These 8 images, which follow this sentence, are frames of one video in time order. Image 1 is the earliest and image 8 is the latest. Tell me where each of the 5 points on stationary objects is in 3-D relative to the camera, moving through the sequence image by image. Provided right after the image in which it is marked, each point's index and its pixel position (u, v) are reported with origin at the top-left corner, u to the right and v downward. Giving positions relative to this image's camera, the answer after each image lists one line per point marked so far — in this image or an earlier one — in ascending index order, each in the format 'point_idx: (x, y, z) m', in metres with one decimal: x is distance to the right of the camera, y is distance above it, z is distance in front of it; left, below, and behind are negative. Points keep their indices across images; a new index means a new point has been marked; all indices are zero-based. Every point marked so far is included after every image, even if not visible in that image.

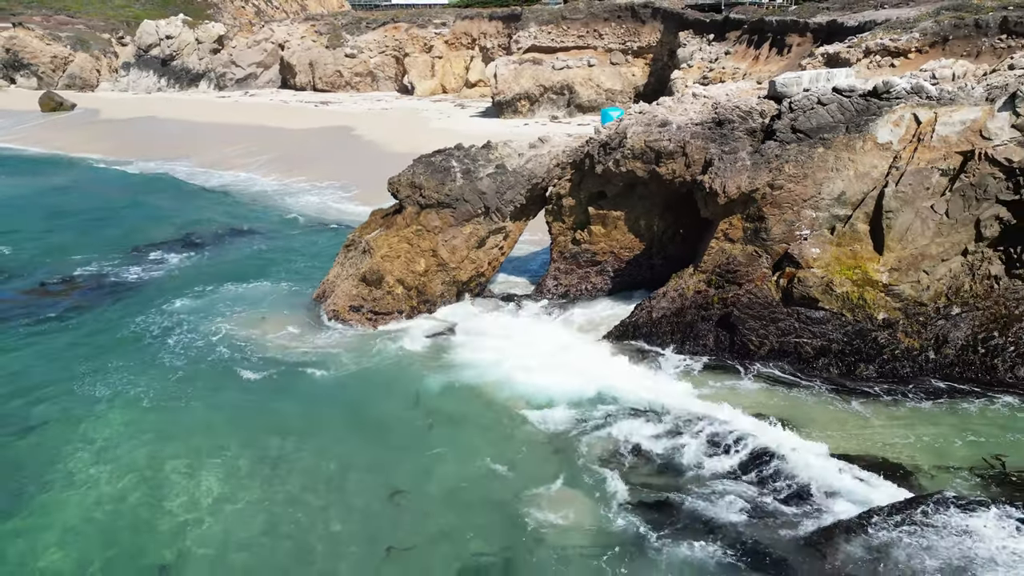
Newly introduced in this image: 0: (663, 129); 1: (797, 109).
0: (+1.7, +1.8, +8.0) m
1: (+3.1, +1.9, +7.7) m
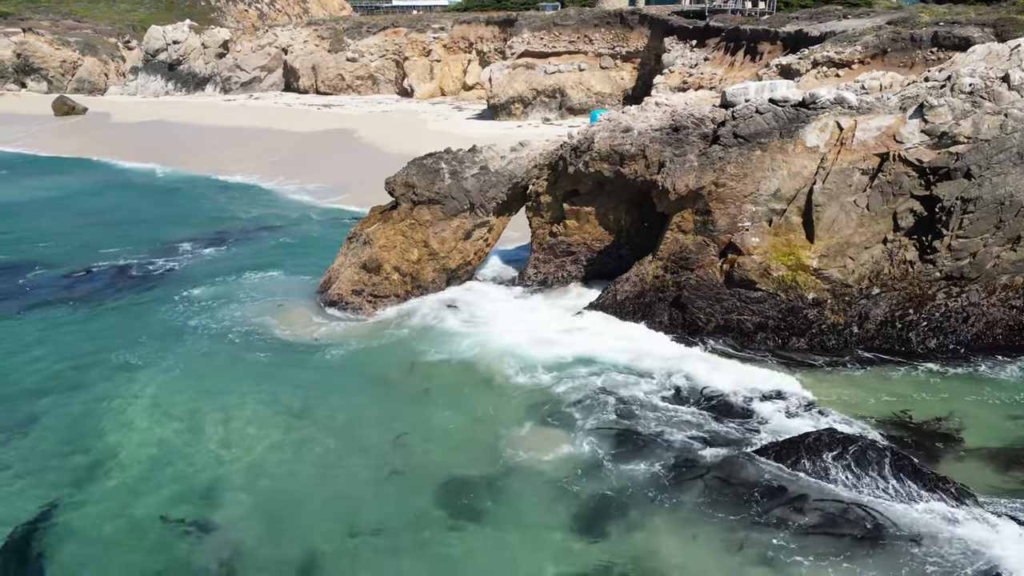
0: (+1.5, +2.0, +9.2) m
1: (+2.8, +2.1, +8.8) m
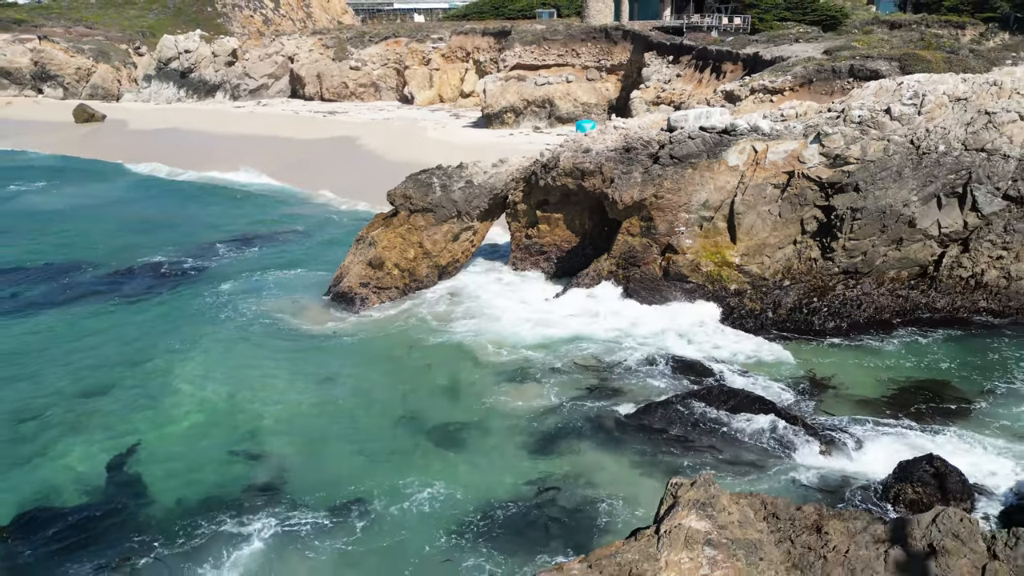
0: (+1.2, +2.1, +11.2) m
1: (+2.5, +2.2, +10.8) m
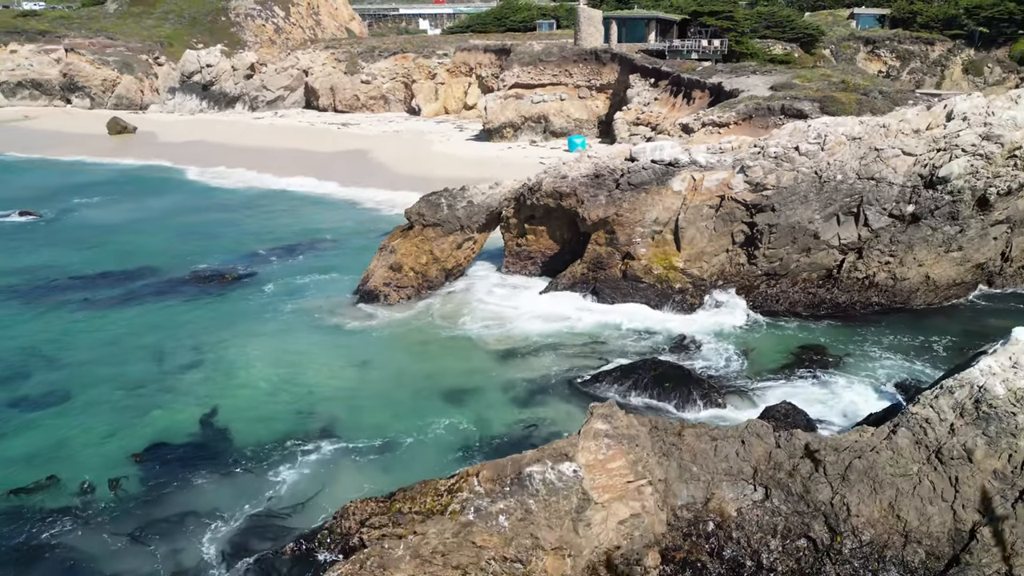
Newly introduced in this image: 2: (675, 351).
0: (+1.0, +2.1, +14.0) m
1: (+2.3, +2.2, +13.6) m
2: (+2.6, -1.0, +12.0) m
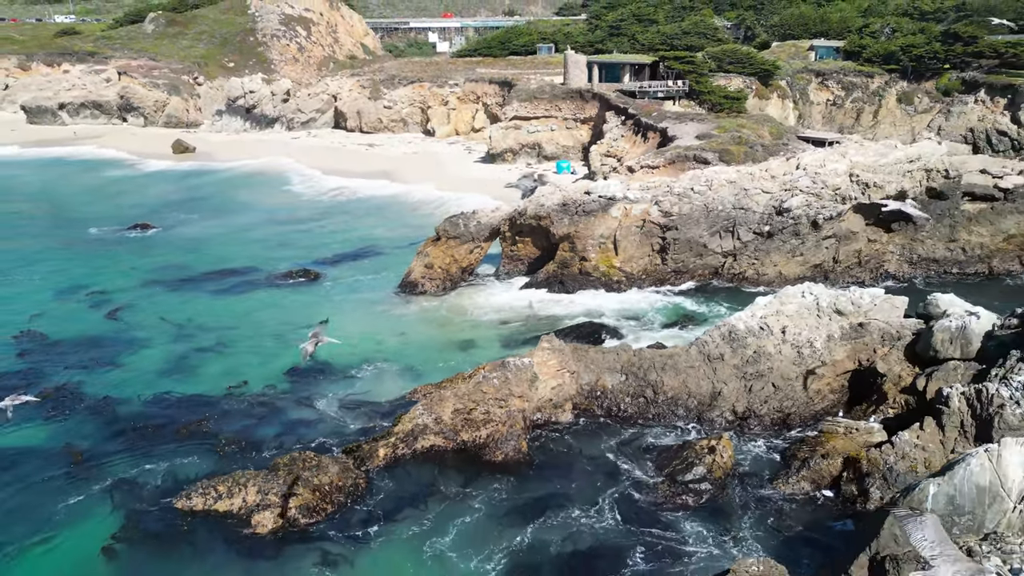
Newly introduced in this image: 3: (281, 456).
0: (+0.9, +2.4, +20.9) m
1: (+2.2, +2.4, +20.5) m
2: (+2.4, -0.7, +18.9) m
3: (-4.1, -2.9, +12.4) m
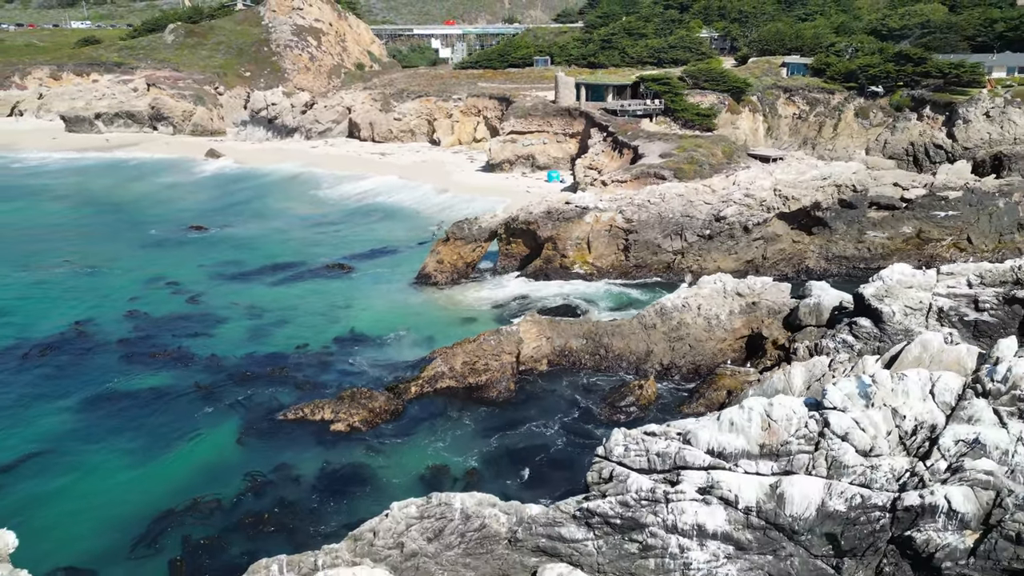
0: (+0.7, +2.7, +26.2) m
1: (+2.0, +2.8, +25.8) m
2: (+2.2, -0.4, +24.2) m
3: (-4.3, -2.6, +17.7) m
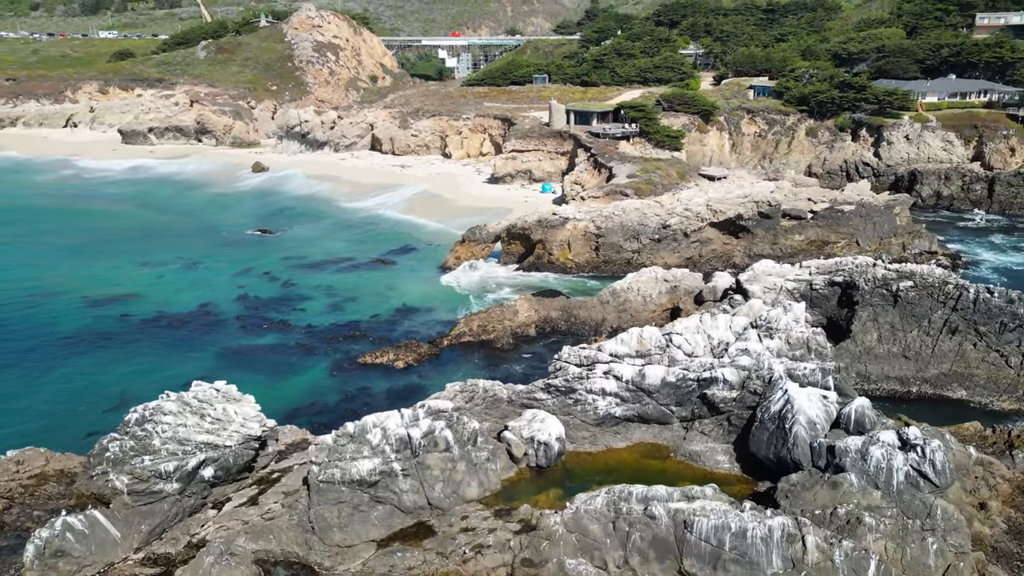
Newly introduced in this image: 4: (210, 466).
0: (+0.7, +3.2, +35.0) m
1: (+2.0, +3.3, +34.6) m
2: (+2.2, +0.1, +33.0) m
3: (-4.3, -2.1, +26.5) m
4: (-6.6, -3.9, +15.8) m
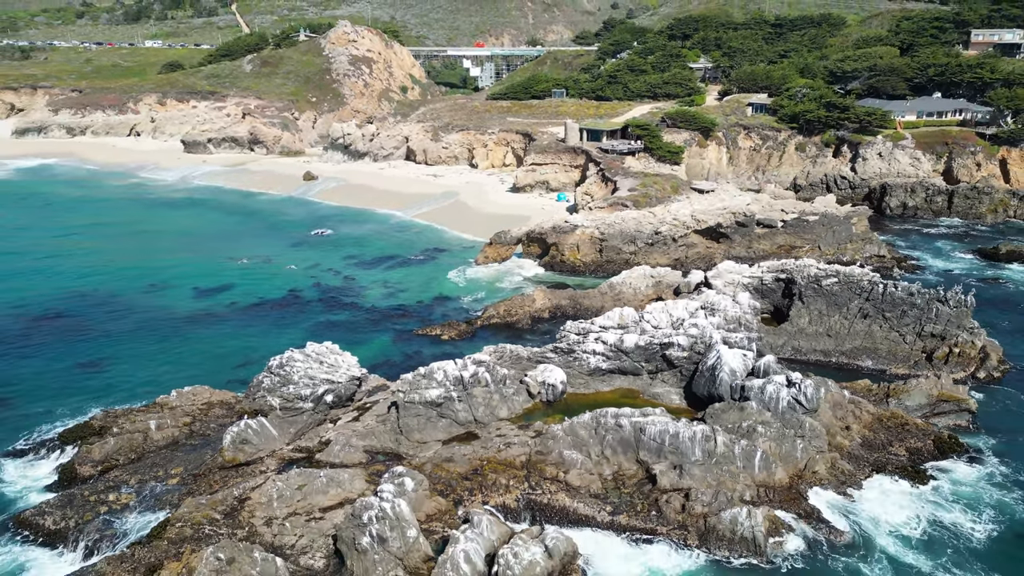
0: (+1.8, +3.5, +42.6) m
1: (+3.1, +3.6, +42.2) m
2: (+3.3, +0.4, +40.6) m
3: (-3.4, -1.7, +34.3) m
4: (-6.0, -3.5, +23.6) m
